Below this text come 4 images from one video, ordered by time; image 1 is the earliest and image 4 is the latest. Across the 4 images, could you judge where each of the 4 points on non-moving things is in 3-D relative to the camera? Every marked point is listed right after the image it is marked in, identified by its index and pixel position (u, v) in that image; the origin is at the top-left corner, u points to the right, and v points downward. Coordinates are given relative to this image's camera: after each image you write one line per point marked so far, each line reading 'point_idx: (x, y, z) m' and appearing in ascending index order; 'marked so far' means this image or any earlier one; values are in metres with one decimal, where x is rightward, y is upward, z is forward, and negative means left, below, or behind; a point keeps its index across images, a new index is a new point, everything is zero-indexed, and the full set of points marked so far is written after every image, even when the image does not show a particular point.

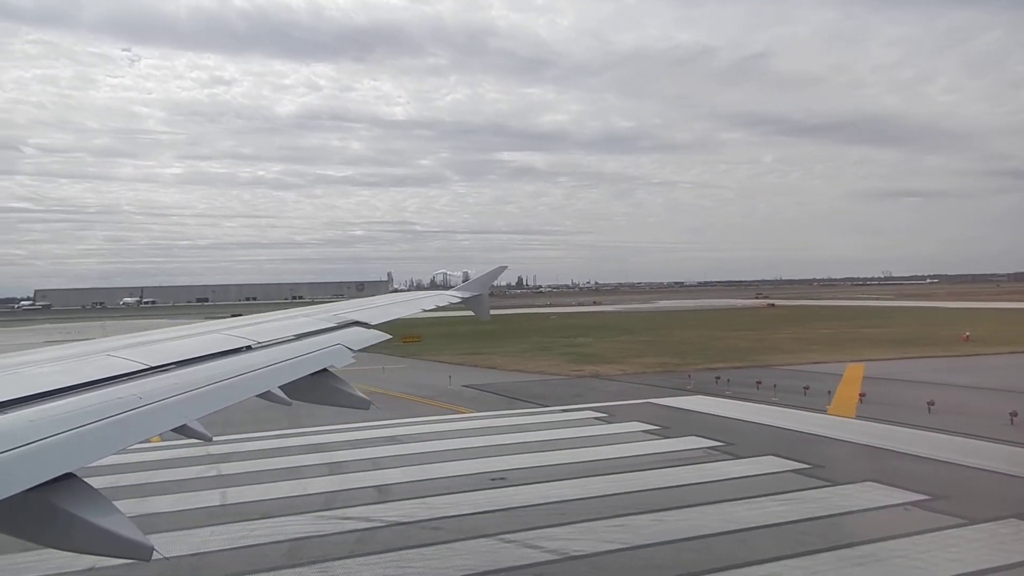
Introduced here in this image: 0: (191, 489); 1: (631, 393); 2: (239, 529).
0: (-4.6, -2.9, +9.9) m
1: (+3.0, -2.6, +17.5) m
2: (-3.3, -2.9, +8.5) m
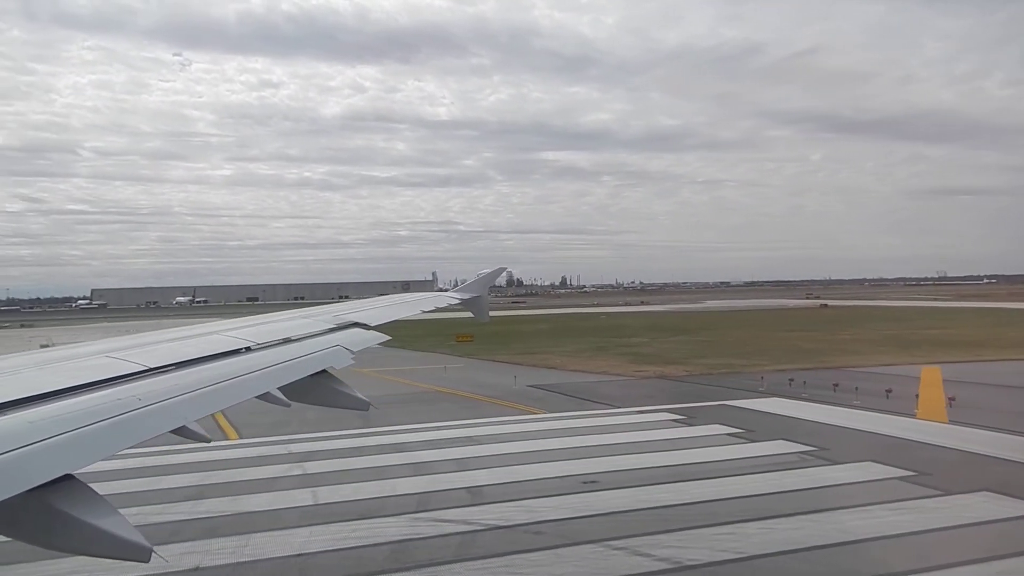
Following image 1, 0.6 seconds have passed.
0: (-3.3, -2.8, +9.8) m
1: (+4.7, -2.6, +17.0) m
2: (-2.1, -2.9, +8.3) m
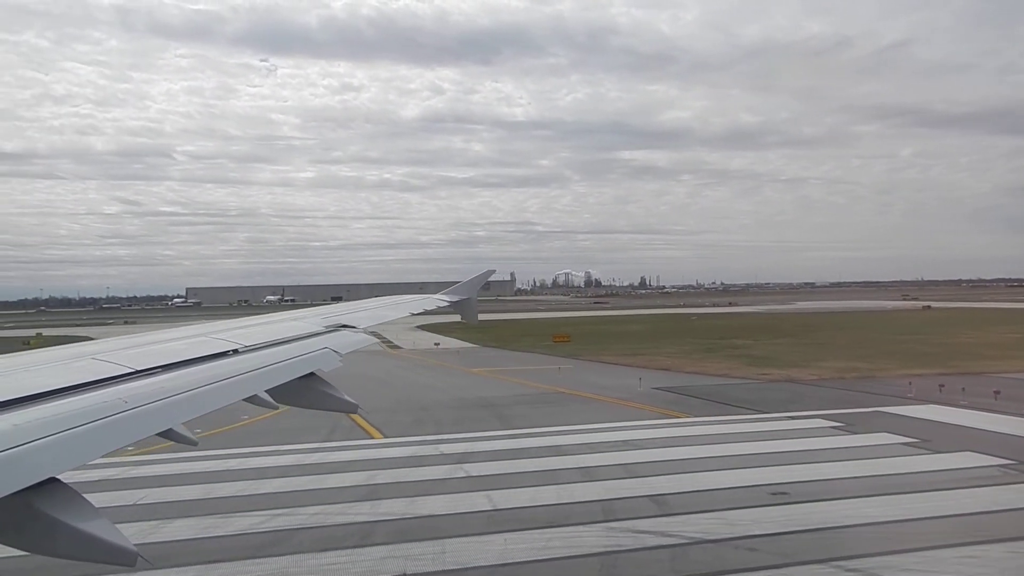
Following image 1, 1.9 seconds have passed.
0: (-0.8, -2.8, +9.4) m
1: (+7.7, -2.6, +15.9) m
2: (+0.3, -2.8, +7.8) m
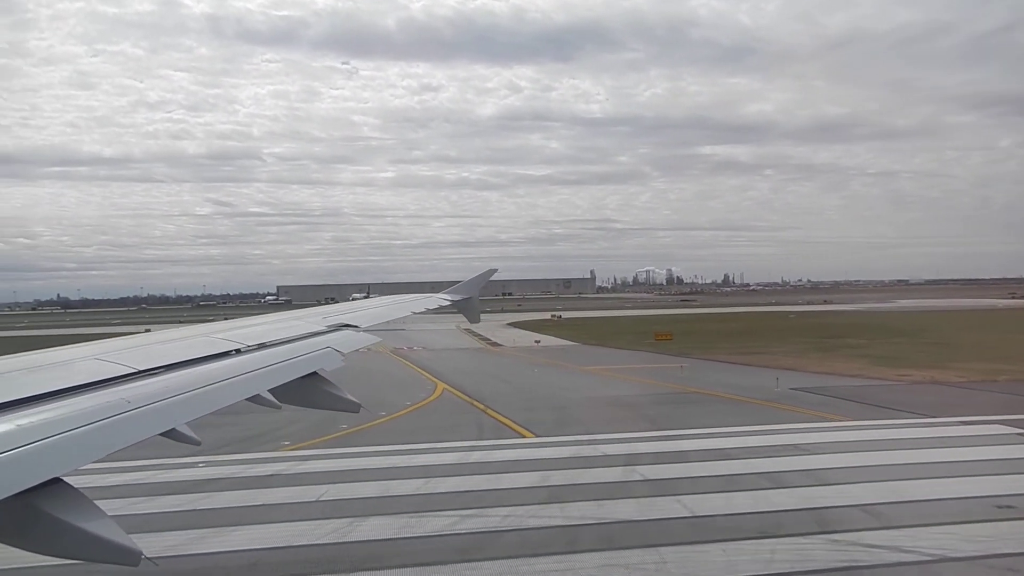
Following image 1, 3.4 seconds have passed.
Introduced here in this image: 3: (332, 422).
0: (+1.6, -2.7, +9.0) m
1: (+10.6, -2.5, +14.7) m
2: (+2.5, -2.7, +7.3) m
3: (-3.6, -2.7, +13.8) m
